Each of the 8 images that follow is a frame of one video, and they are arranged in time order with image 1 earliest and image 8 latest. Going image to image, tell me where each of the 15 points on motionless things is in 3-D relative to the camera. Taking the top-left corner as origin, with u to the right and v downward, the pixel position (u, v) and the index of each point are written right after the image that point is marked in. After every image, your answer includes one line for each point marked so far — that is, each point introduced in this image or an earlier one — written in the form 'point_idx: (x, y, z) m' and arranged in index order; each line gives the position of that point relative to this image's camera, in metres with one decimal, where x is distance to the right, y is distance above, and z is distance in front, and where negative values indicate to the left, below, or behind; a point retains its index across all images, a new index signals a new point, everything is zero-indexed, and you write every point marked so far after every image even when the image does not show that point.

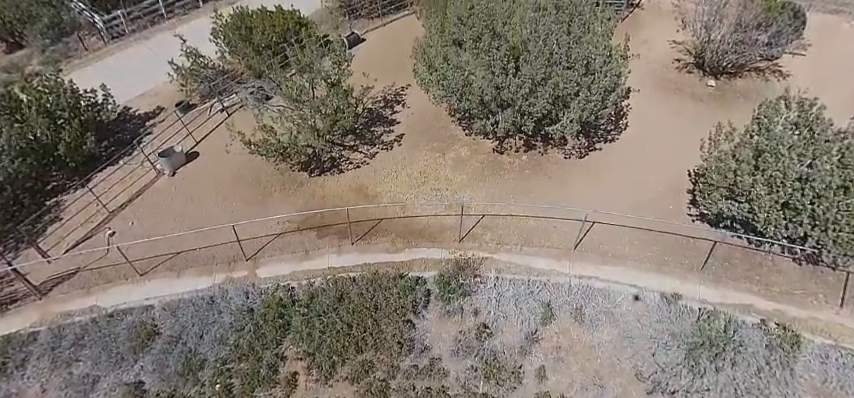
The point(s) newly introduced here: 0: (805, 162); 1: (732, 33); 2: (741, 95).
0: (+10.0, +1.0, +10.6) m
1: (+13.4, +6.8, +17.3) m
2: (+13.5, +4.5, +17.1) m
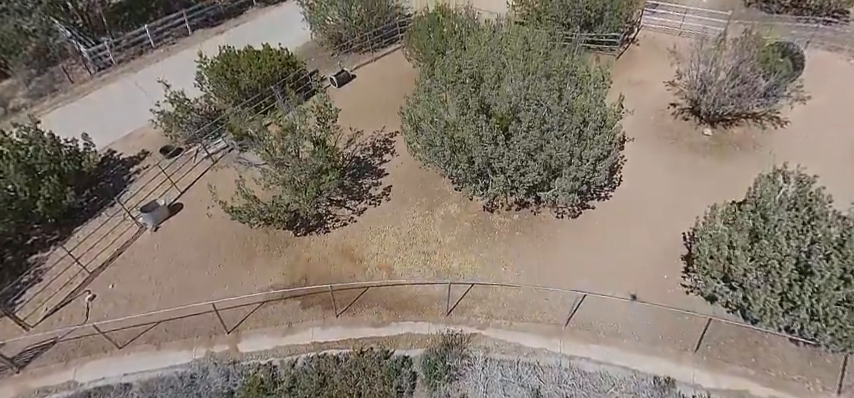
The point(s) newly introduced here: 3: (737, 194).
0: (+9.6, -1.3, +10.2) m
1: (+12.9, +4.5, +16.9) m
2: (+13.0, +2.2, +16.7) m
3: (+11.9, +0.2, +15.2) m
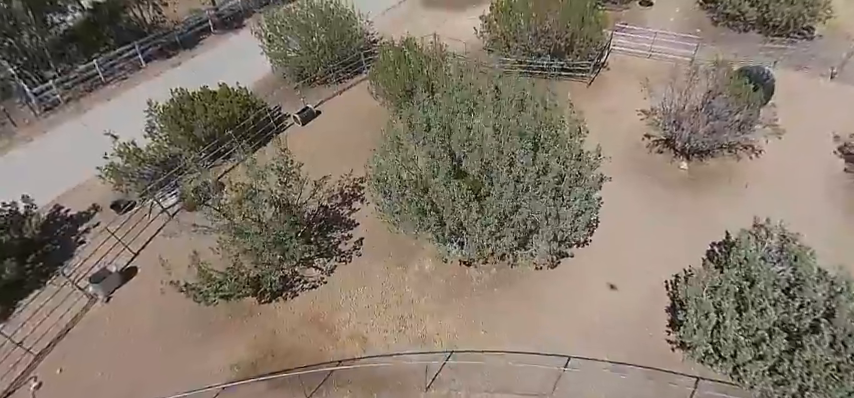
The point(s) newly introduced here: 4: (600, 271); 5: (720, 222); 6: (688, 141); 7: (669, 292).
0: (+8.8, -2.9, +9.7) m
1: (+11.6, +3.1, +16.5) m
2: (+11.8, +0.8, +16.3) m
3: (+10.8, -1.3, +14.8) m
4: (+6.3, -2.5, +14.6) m
5: (+11.2, -0.8, +15.2) m
6: (+11.2, +2.3, +16.9) m
7: (+8.3, -3.2, +13.7) m
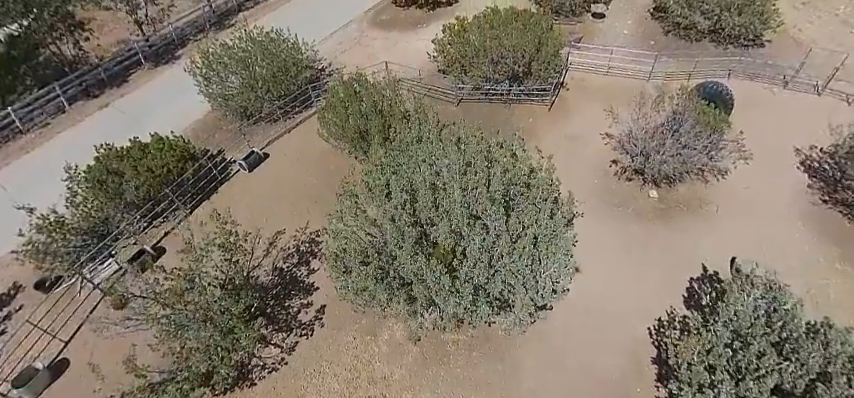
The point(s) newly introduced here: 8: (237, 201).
0: (+8.2, -4.3, +9.1) m
1: (+9.9, +1.9, +16.0) m
2: (+10.3, -0.3, +15.9) m
3: (+9.7, -2.5, +14.3) m
4: (+5.3, -4.1, +13.8) m
5: (+9.9, -2.0, +14.8) m
6: (+9.6, +1.2, +16.4) m
7: (+7.4, -4.6, +13.1) m
8: (-9.2, -0.1, +19.2) m
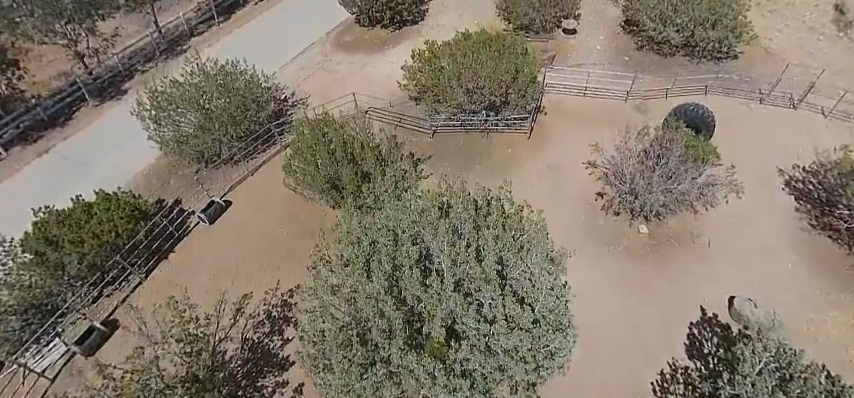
0: (+8.1, -5.7, +8.4) m
1: (+9.0, +0.6, +15.4) m
2: (+9.6, -1.6, +15.3) m
3: (+9.2, -3.8, +13.7) m
4: (+5.0, -5.7, +12.9) m
5: (+9.4, -3.3, +14.2) m
6: (+8.7, -0.2, +15.7) m
7: (+7.1, -6.0, +12.3) m
8: (-10.1, -2.7, +17.5) m
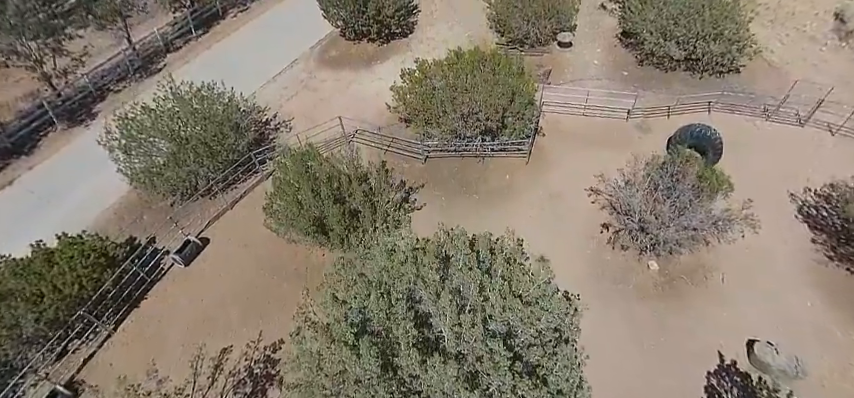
0: (+8.2, -7.0, +7.4) m
1: (+8.8, -0.6, +14.4) m
2: (+9.4, -2.8, +14.3) m
3: (+9.1, -5.0, +12.7) m
4: (+5.0, -7.0, +11.9) m
5: (+9.3, -4.5, +13.2) m
6: (+8.5, -1.4, +14.7) m
7: (+7.1, -7.3, +11.3) m
8: (-10.3, -4.4, +16.1) m
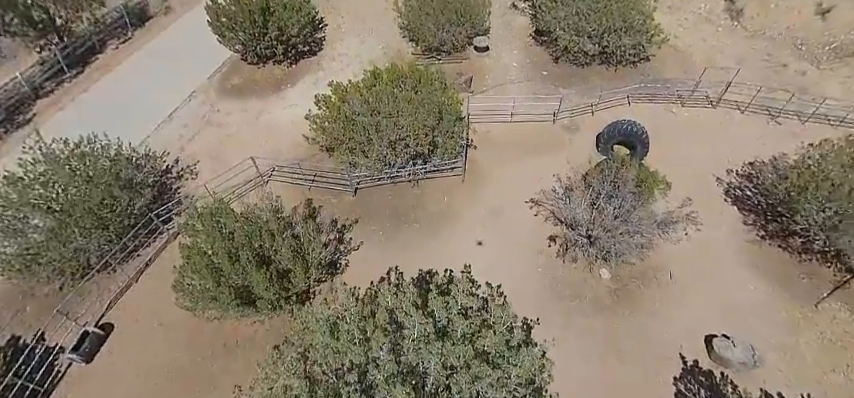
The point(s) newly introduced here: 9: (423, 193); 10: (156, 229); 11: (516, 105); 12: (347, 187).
0: (+7.9, -7.1, +7.2) m
1: (+6.6, -0.8, +14.1) m
2: (+7.5, -2.8, +14.1) m
3: (+7.8, -5.1, +12.5) m
4: (+4.2, -7.7, +11.2) m
5: (+7.8, -4.5, +13.0) m
6: (+6.4, -1.6, +14.4) m
7: (+6.4, -7.6, +10.9) m
8: (-11.7, -7.5, +13.3) m
9: (-0.2, +0.3, +17.5) m
10: (-12.0, -1.4, +17.9) m
11: (+4.3, +4.7, +19.8) m
12: (-3.6, +0.5, +17.9) m
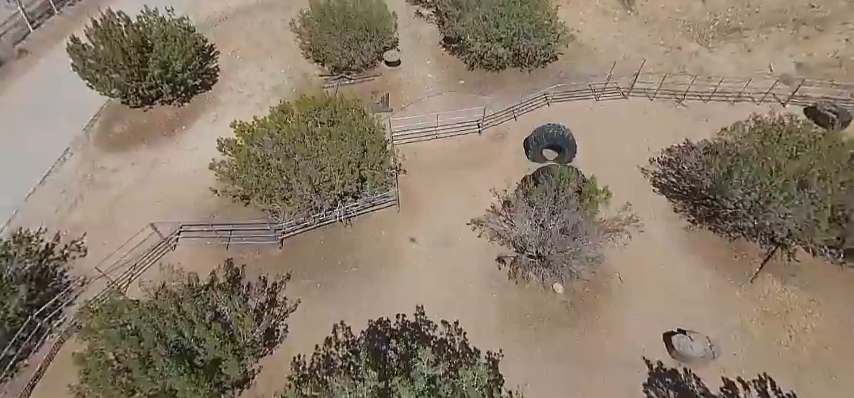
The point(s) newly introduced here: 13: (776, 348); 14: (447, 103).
0: (+8.0, -7.2, +7.3) m
1: (+4.5, -1.2, +13.7) m
2: (+5.8, -3.1, +14.0) m
3: (+6.7, -5.2, +12.5) m
4: (+3.8, -8.4, +10.6) m
5: (+6.5, -4.7, +12.9) m
6: (+4.4, -2.0, +14.1) m
7: (+6.0, -7.9, +10.7) m
8: (-12.0, -10.9, +10.3) m
9: (-2.7, -1.3, +16.0) m
10: (-14.1, -5.0, +14.7) m
11: (+0.5, +3.8, +18.9) m
12: (-6.2, -1.6, +15.9) m
13: (+10.7, -4.5, +12.2) m
14: (+1.0, +4.7, +19.6) m
